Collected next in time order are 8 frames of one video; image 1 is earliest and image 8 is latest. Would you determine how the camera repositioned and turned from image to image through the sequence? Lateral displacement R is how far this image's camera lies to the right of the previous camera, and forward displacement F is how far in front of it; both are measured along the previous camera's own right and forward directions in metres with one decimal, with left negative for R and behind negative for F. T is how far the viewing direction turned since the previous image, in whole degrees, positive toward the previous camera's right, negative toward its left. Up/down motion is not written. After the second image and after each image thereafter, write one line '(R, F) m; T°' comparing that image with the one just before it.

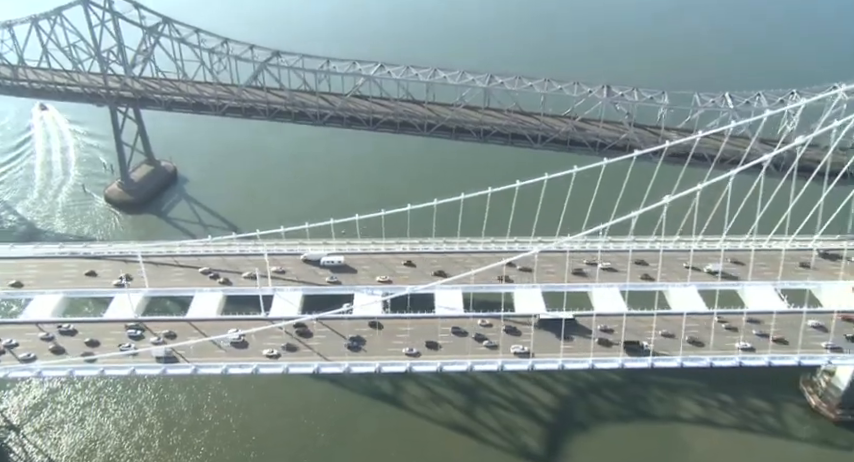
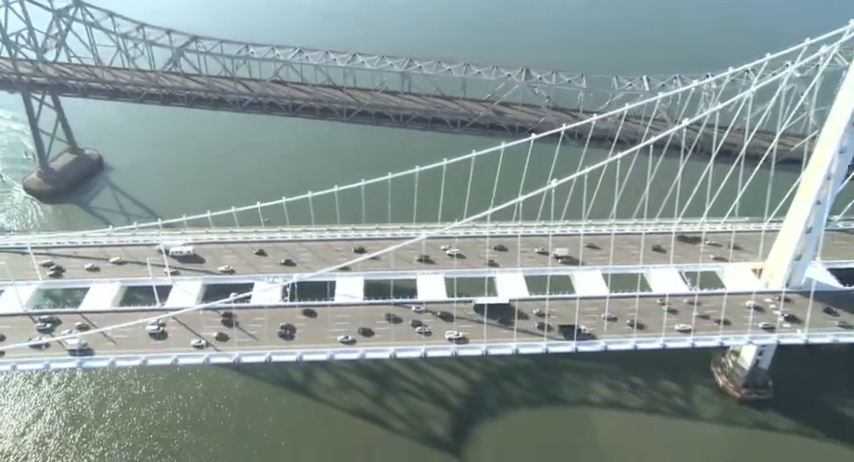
(+3.8, +0.3) m; +2°
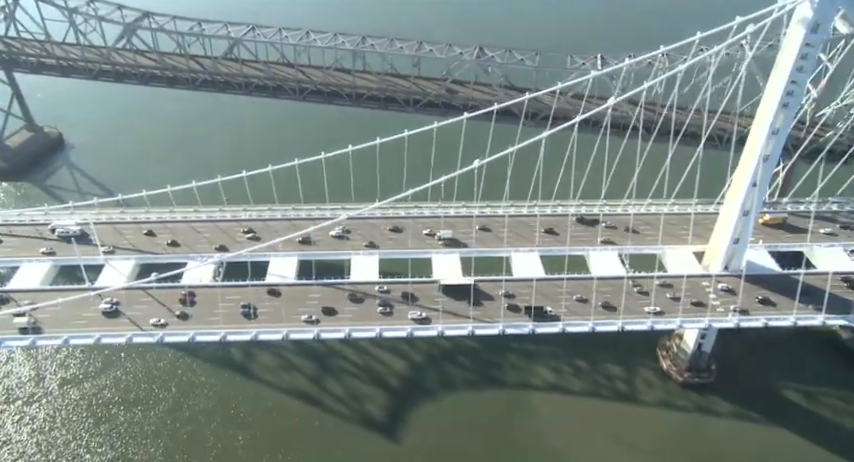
(+3.3, +0.4) m; 0°
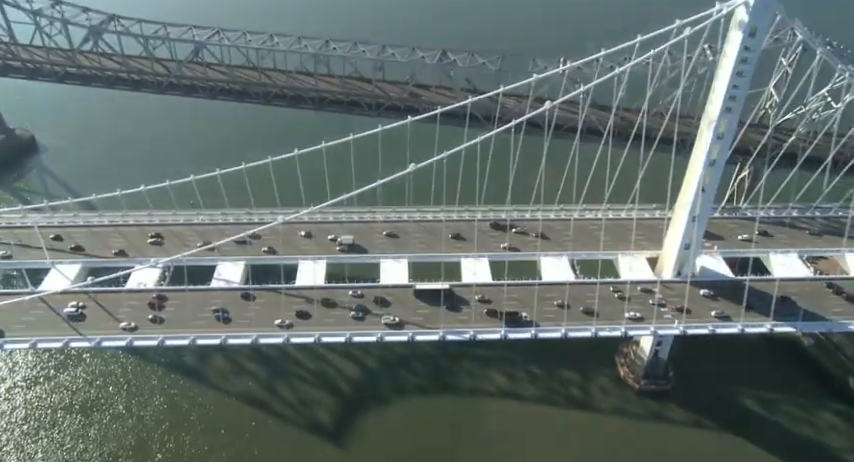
(+2.8, +0.3) m; 0°
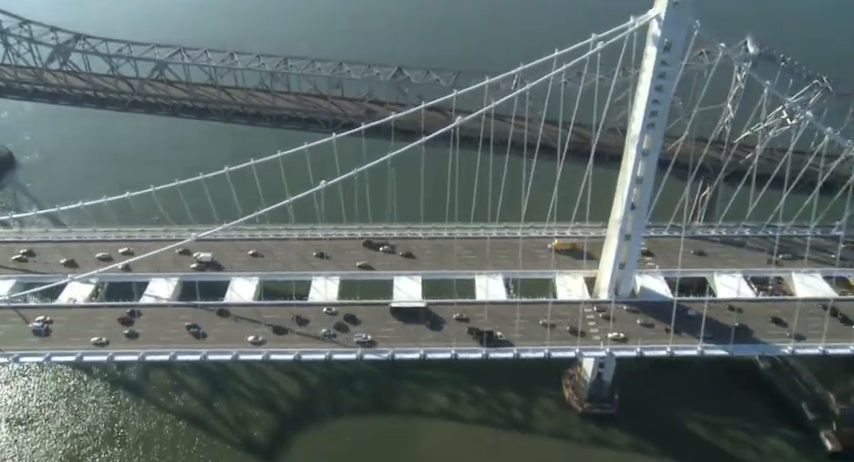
(+4.3, +0.4) m; -2°
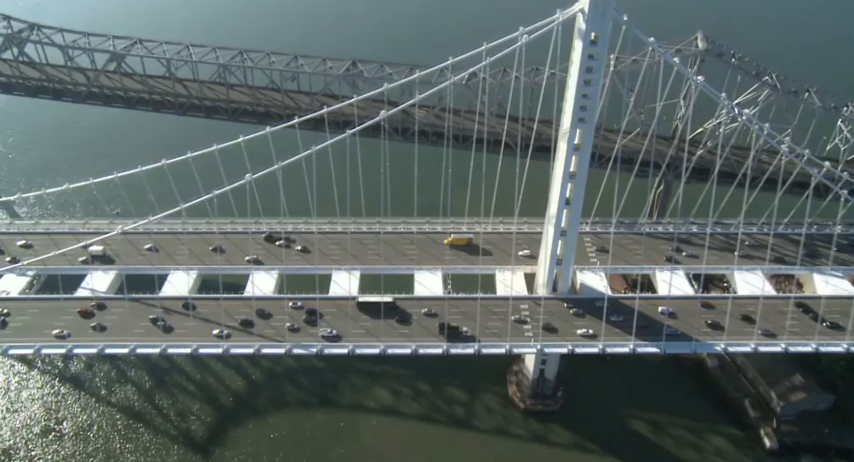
(+2.8, +0.2) m; 0°
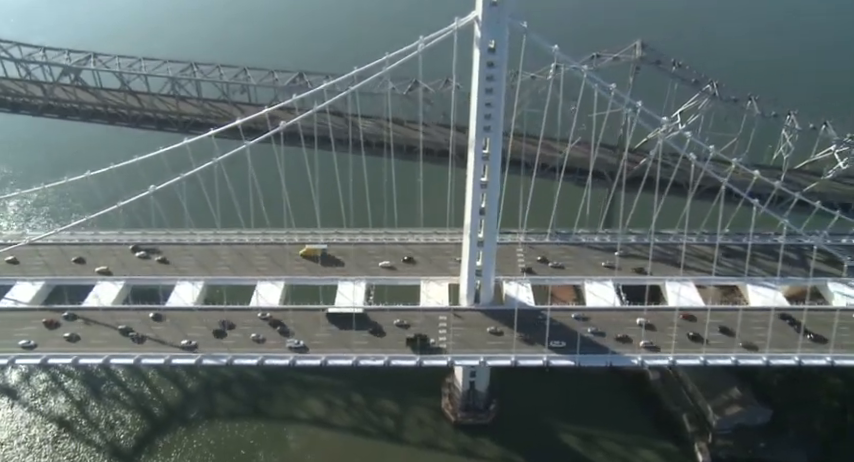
(+4.5, +0.2) m; -2°
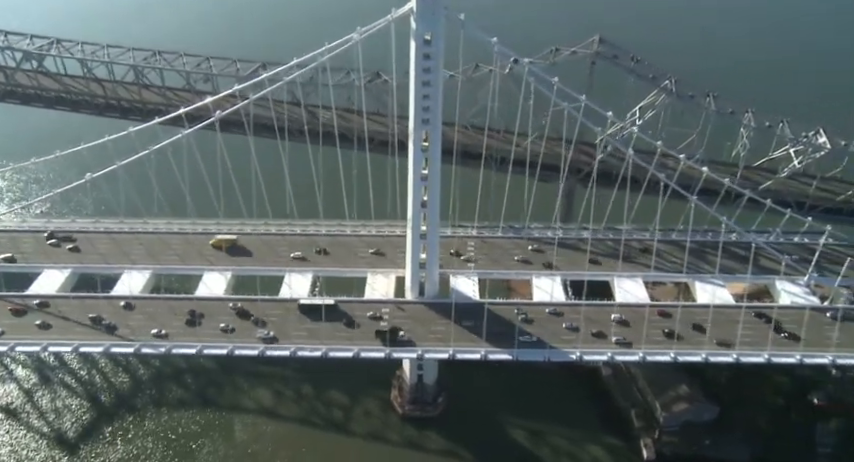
(+2.5, +0.1) m; 0°
